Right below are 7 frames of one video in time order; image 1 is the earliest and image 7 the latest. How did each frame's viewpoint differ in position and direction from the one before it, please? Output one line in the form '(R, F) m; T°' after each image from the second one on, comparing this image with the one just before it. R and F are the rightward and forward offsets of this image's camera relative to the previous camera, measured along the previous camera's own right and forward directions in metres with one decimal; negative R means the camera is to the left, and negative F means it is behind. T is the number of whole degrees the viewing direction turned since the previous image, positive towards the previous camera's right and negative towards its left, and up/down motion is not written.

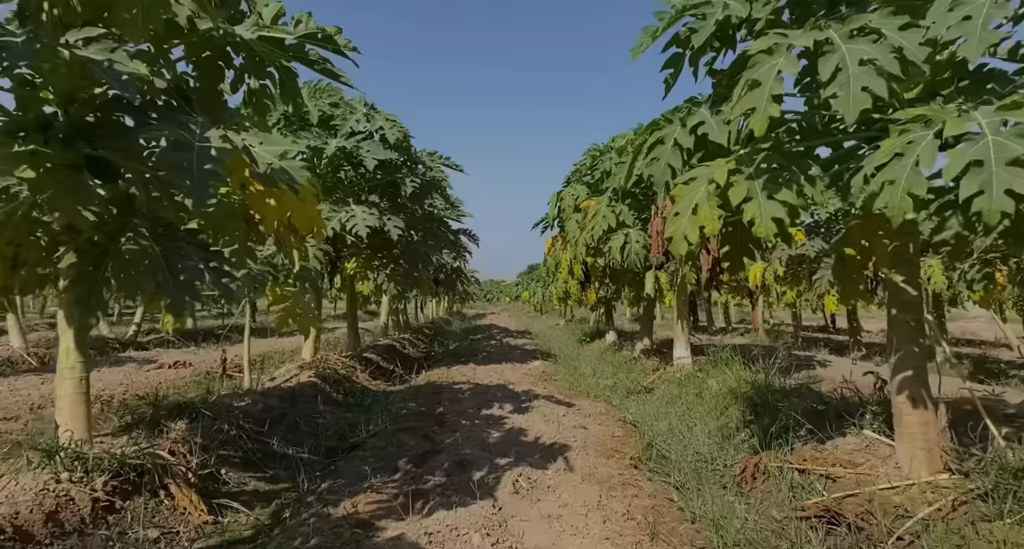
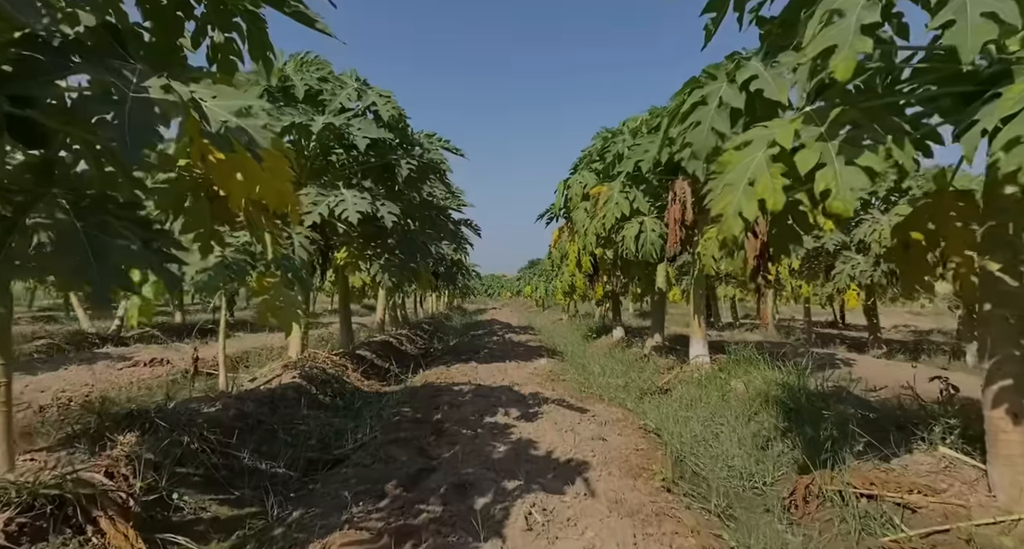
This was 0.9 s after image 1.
(0.0, +0.6) m; 0°
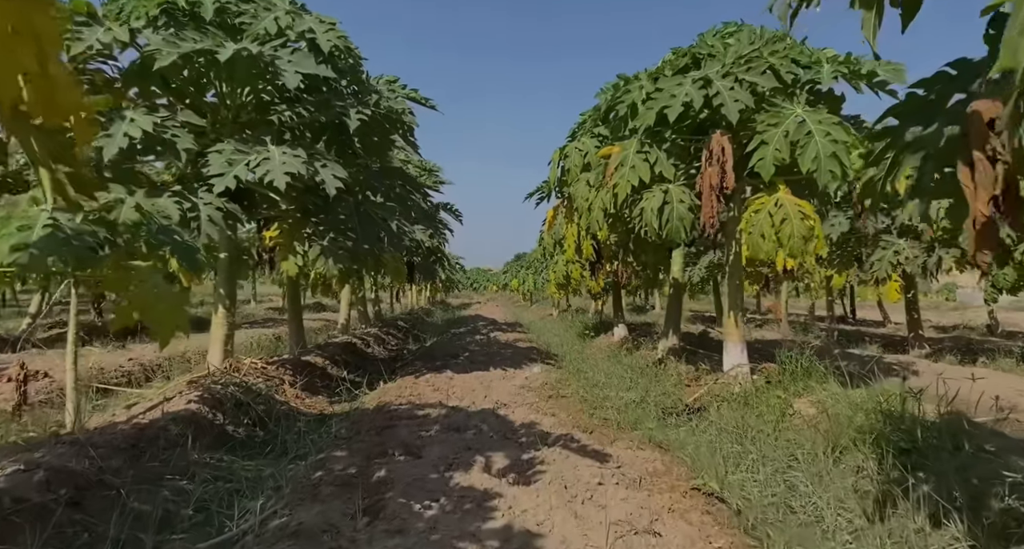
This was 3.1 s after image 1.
(0.0, +1.6) m; +1°
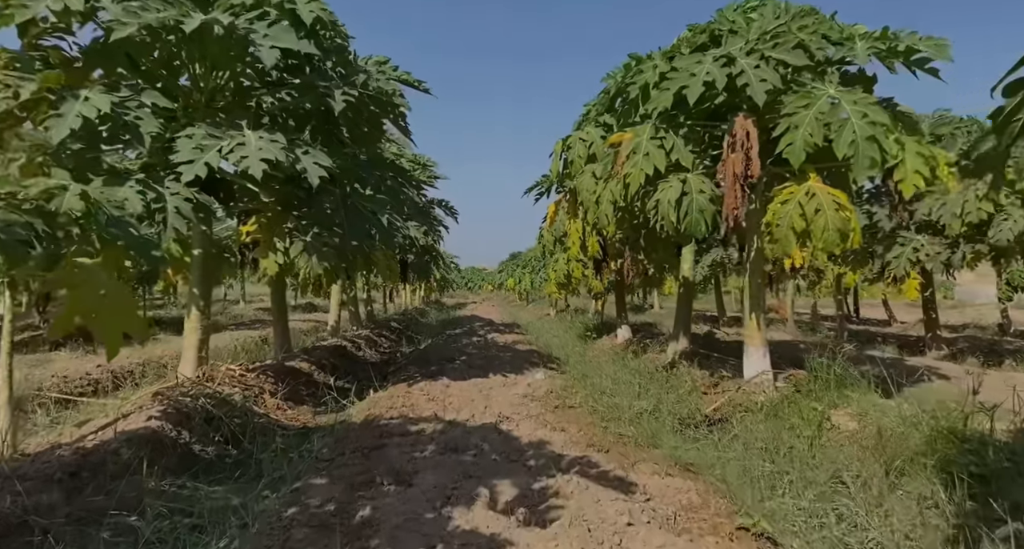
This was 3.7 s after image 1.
(-0.1, +0.5) m; +1°
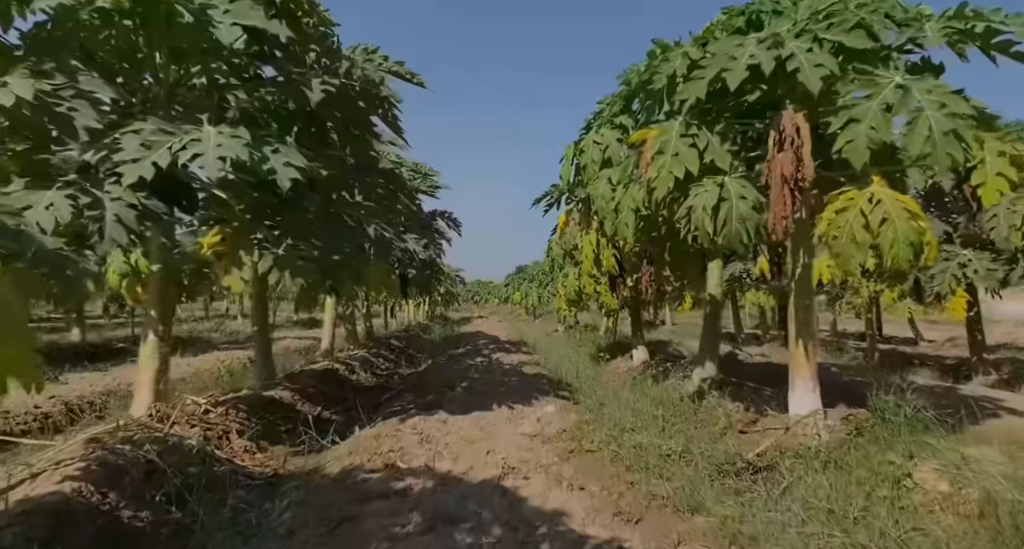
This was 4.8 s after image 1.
(0.0, +0.7) m; -1°
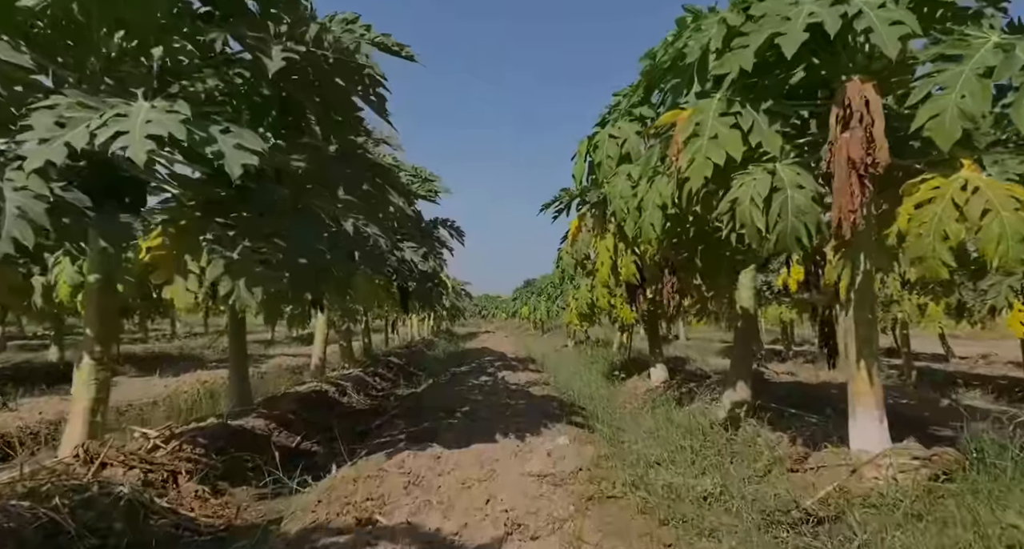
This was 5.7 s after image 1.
(0.0, +0.7) m; -1°
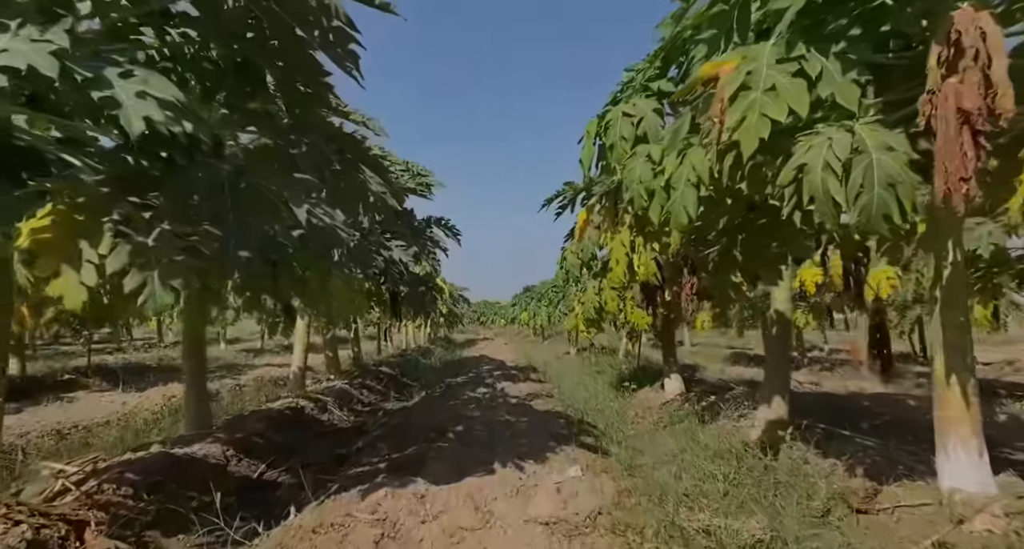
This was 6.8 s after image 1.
(0.0, +0.8) m; 0°
